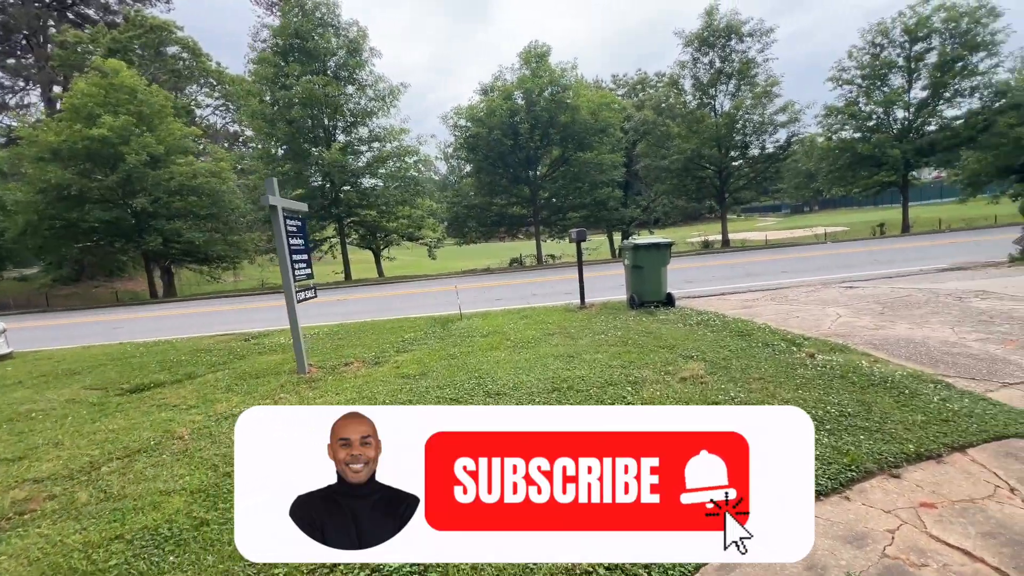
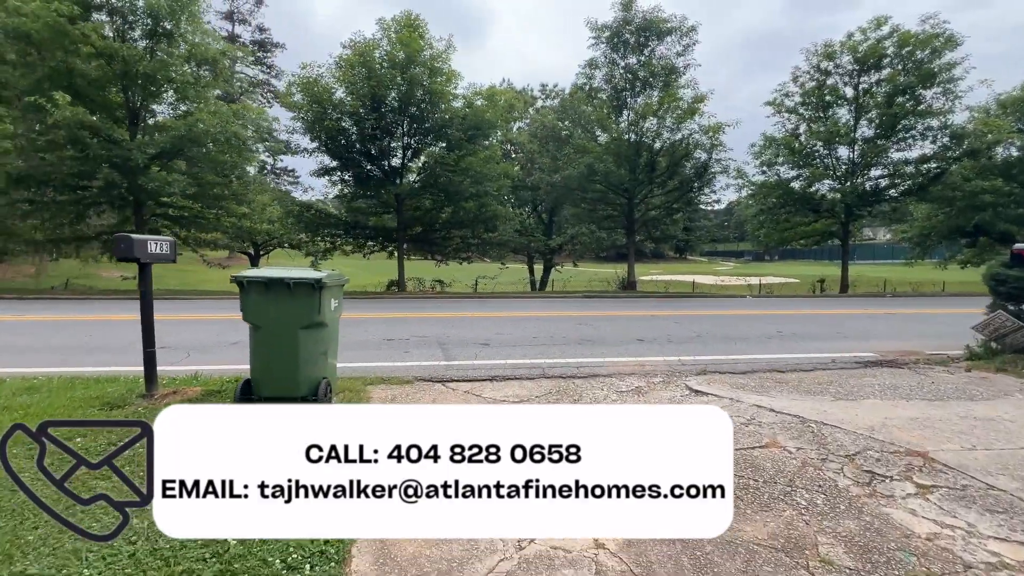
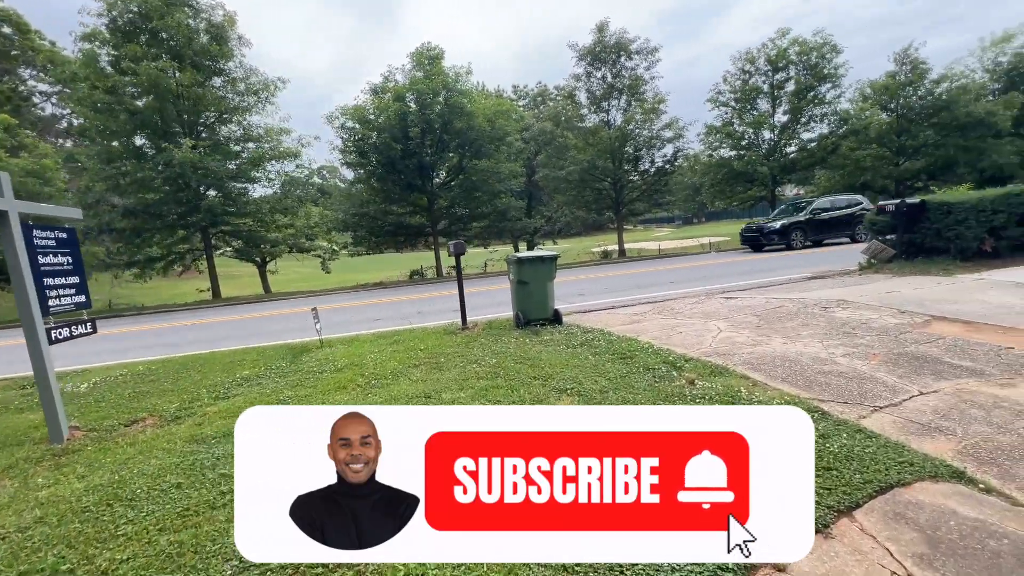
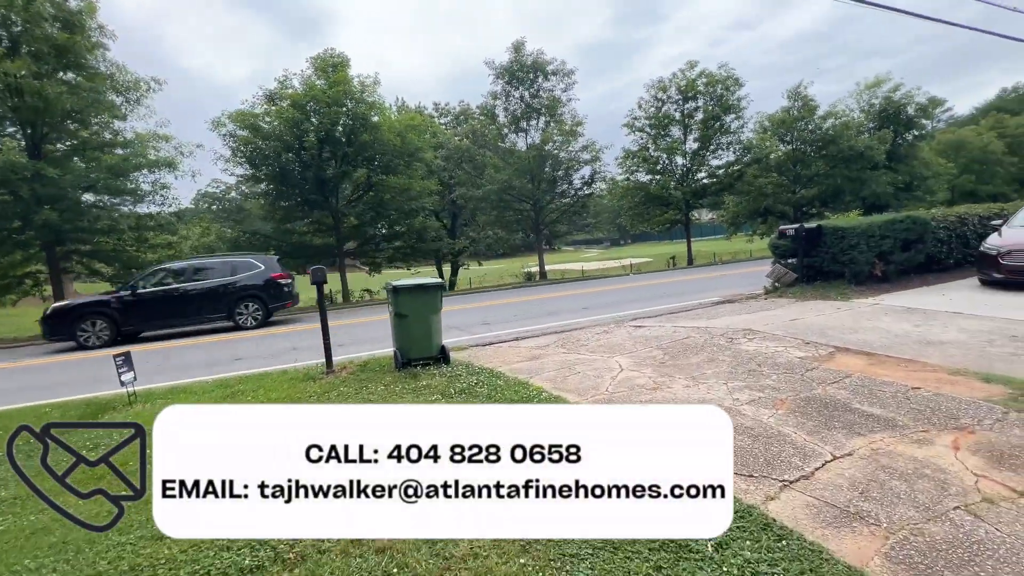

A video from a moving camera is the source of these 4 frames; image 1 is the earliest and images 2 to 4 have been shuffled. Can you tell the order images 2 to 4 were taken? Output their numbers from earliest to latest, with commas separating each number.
3, 4, 2
